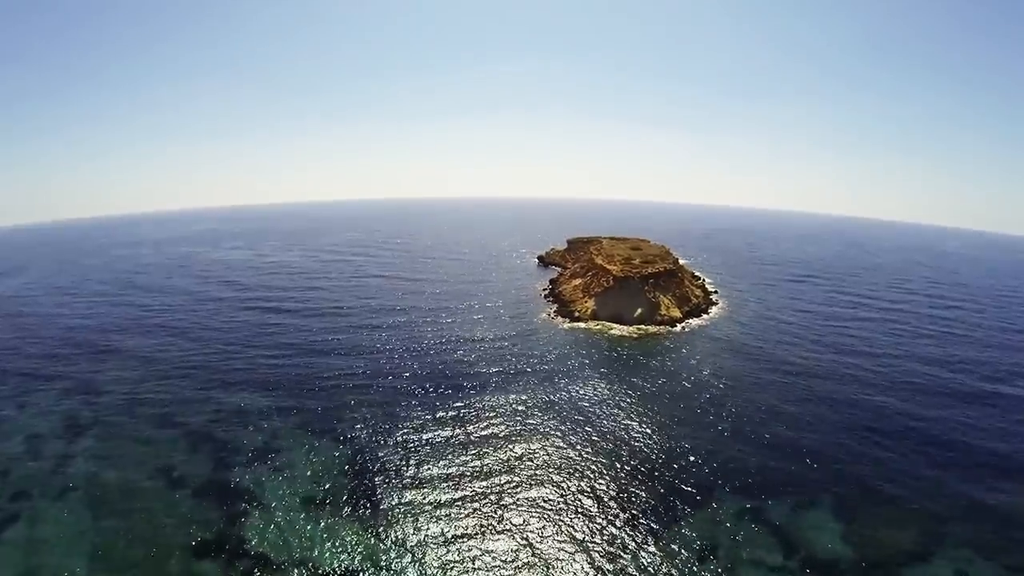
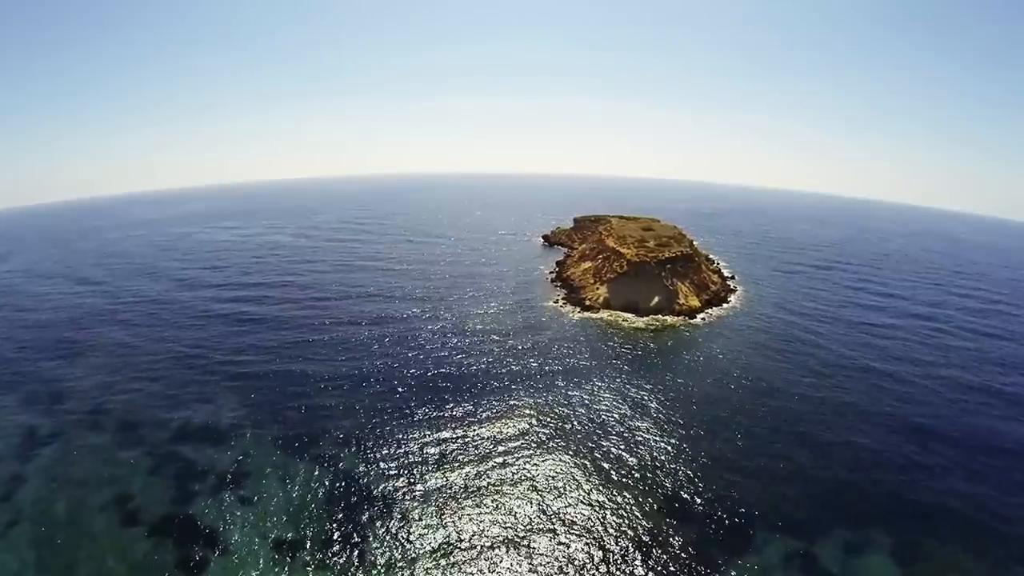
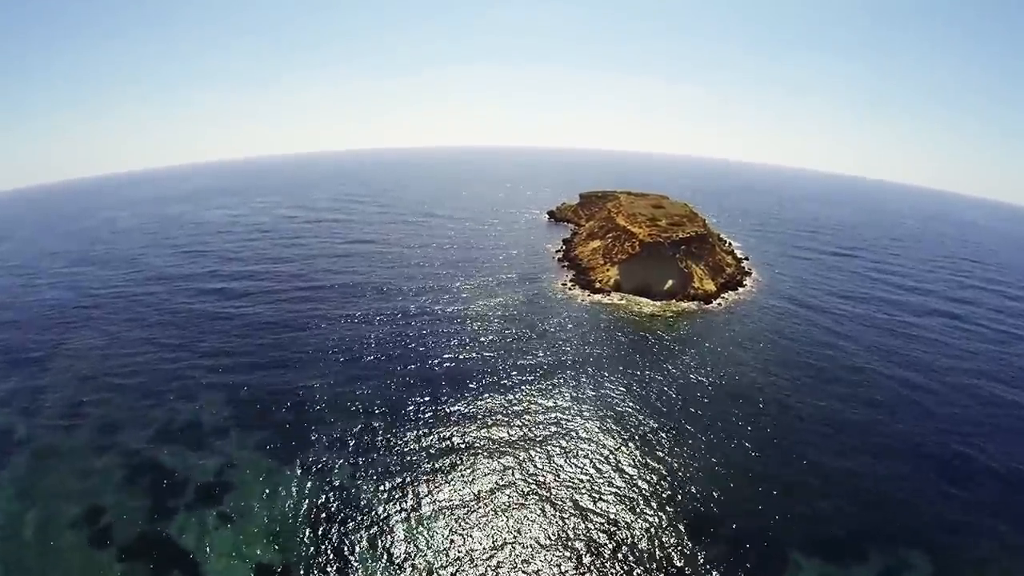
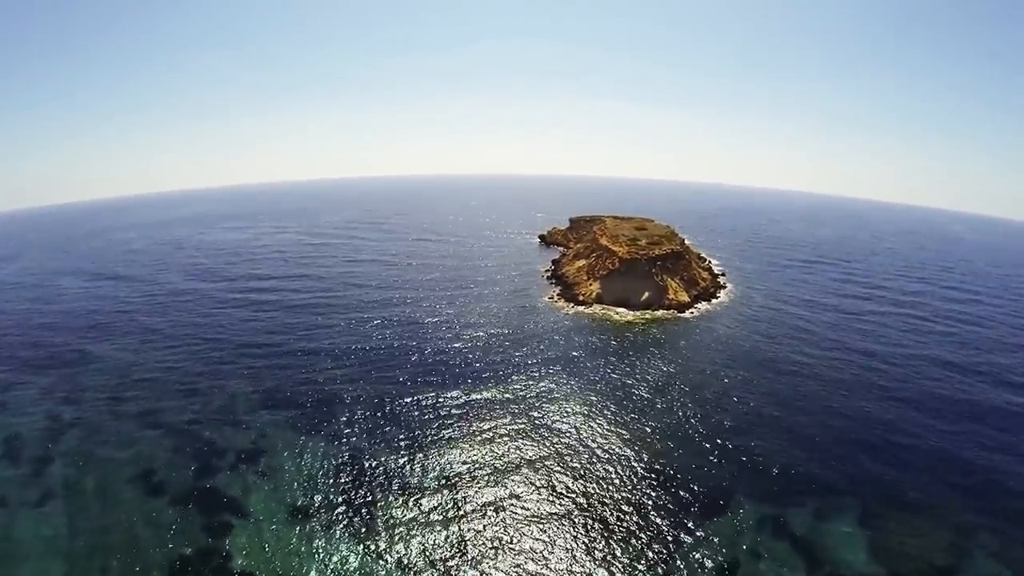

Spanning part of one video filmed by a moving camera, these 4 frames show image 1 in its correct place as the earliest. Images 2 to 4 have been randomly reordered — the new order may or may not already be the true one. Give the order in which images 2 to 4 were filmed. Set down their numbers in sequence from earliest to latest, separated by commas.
4, 2, 3
